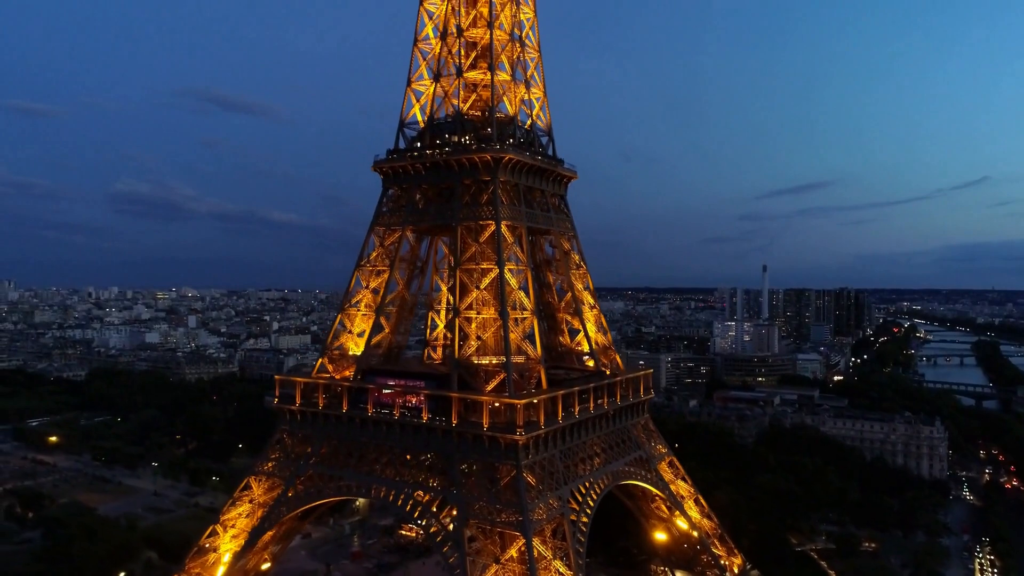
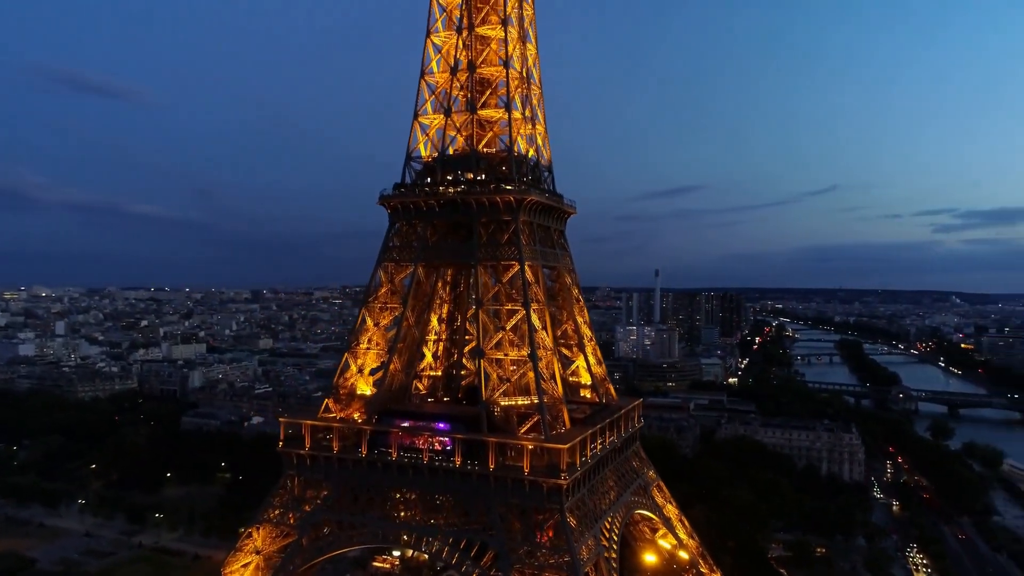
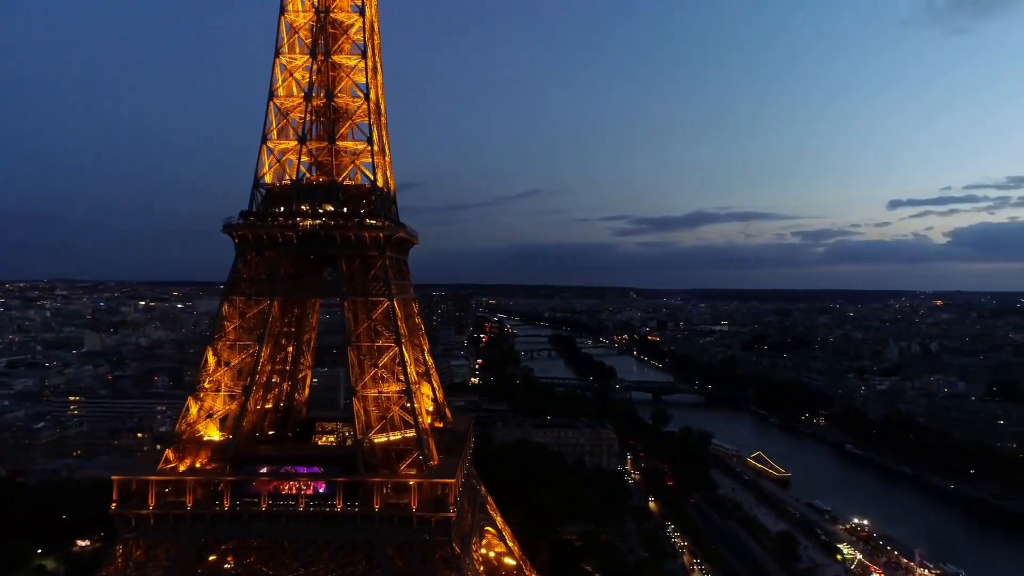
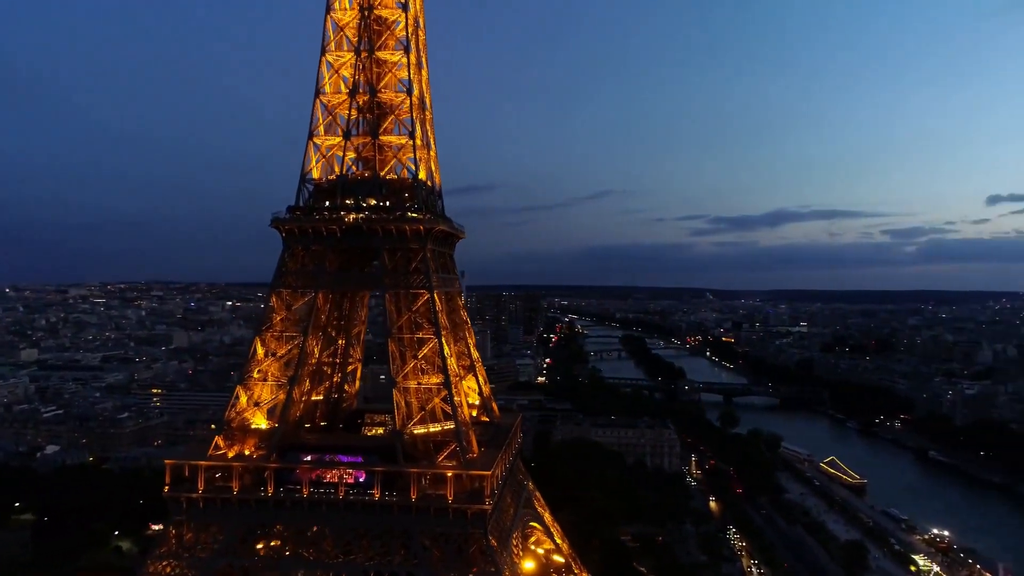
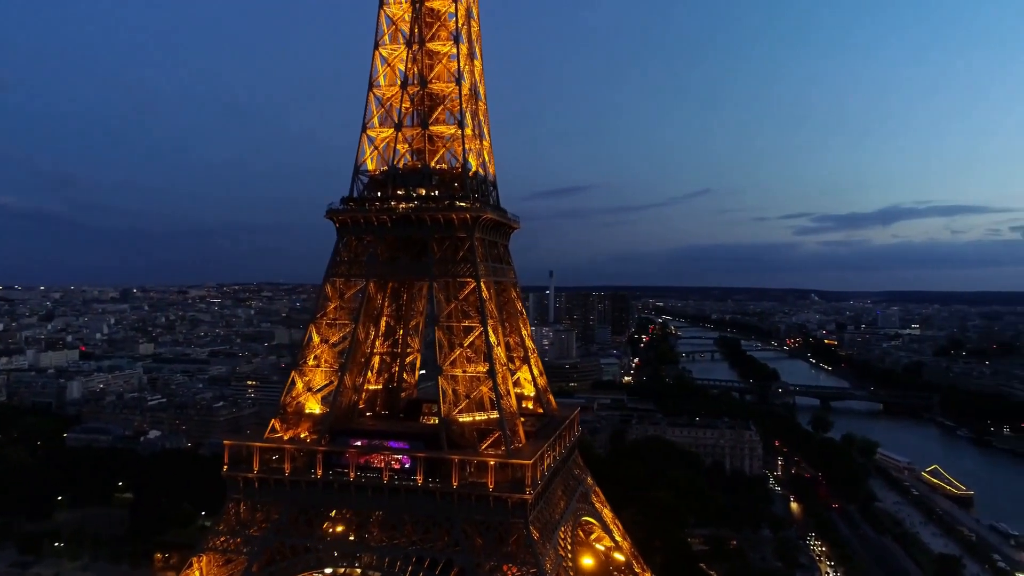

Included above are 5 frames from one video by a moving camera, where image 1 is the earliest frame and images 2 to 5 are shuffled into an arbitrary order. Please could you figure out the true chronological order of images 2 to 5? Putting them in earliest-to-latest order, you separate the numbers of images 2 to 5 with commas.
2, 5, 4, 3
